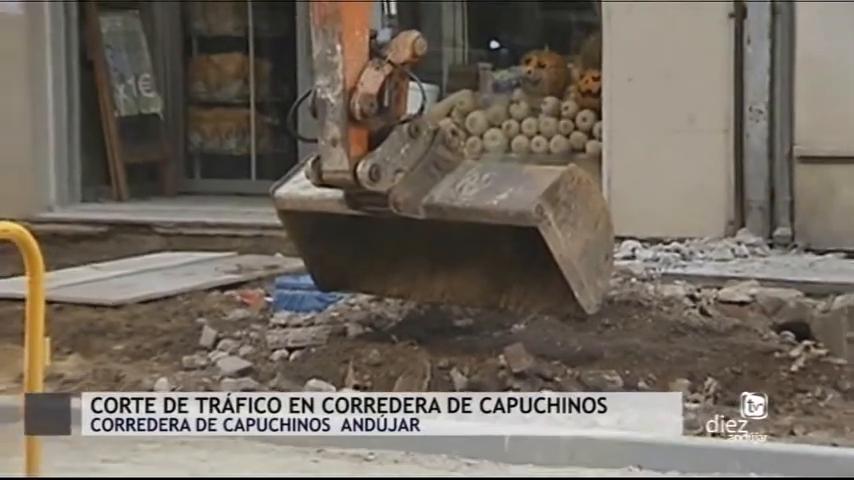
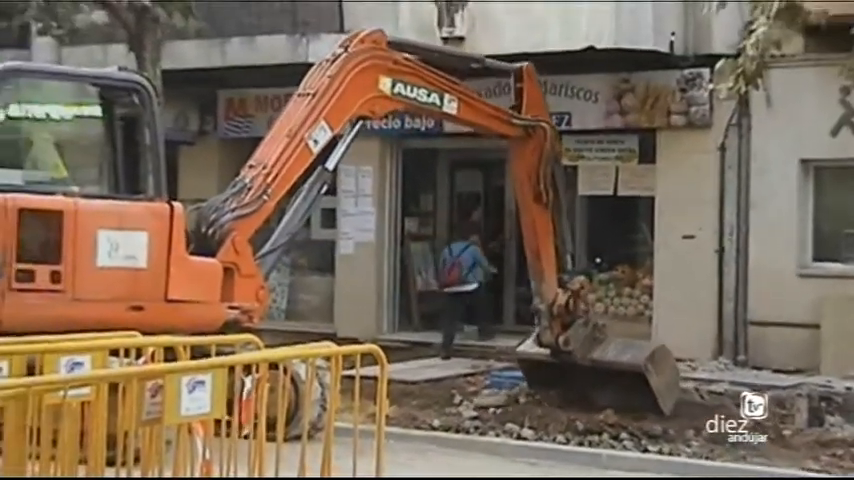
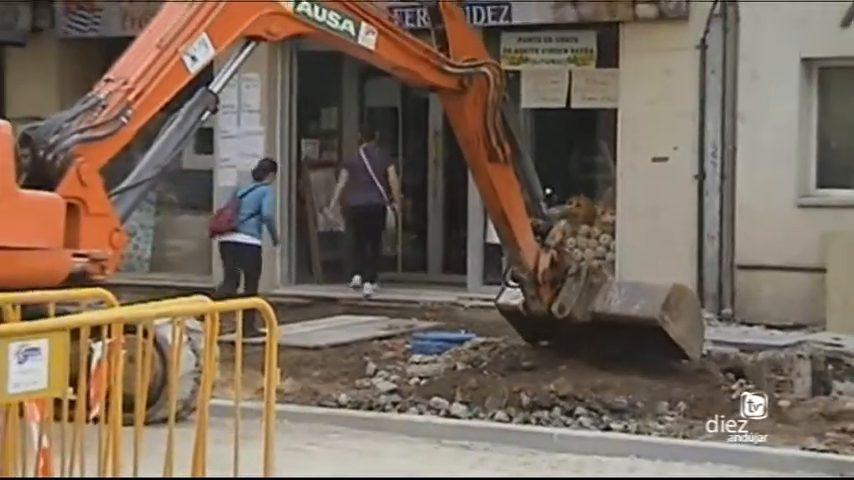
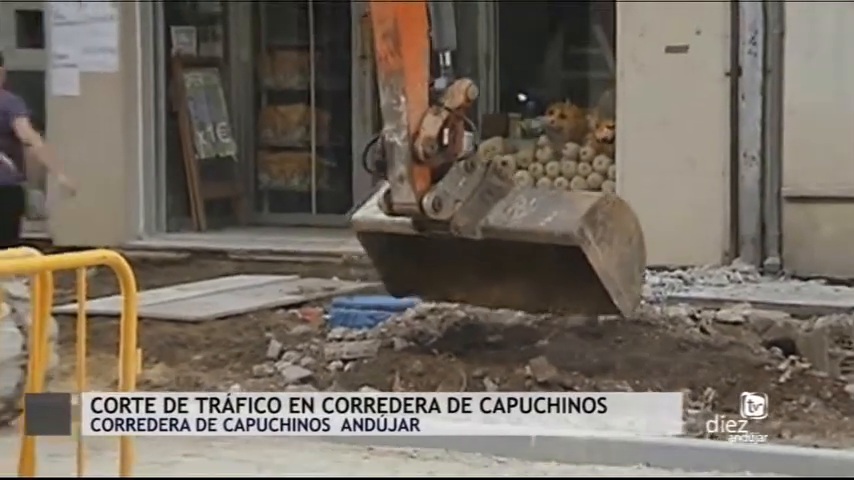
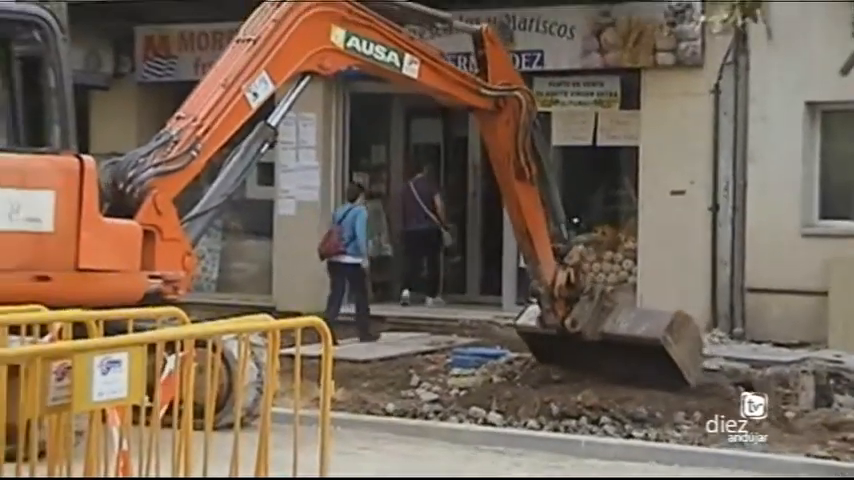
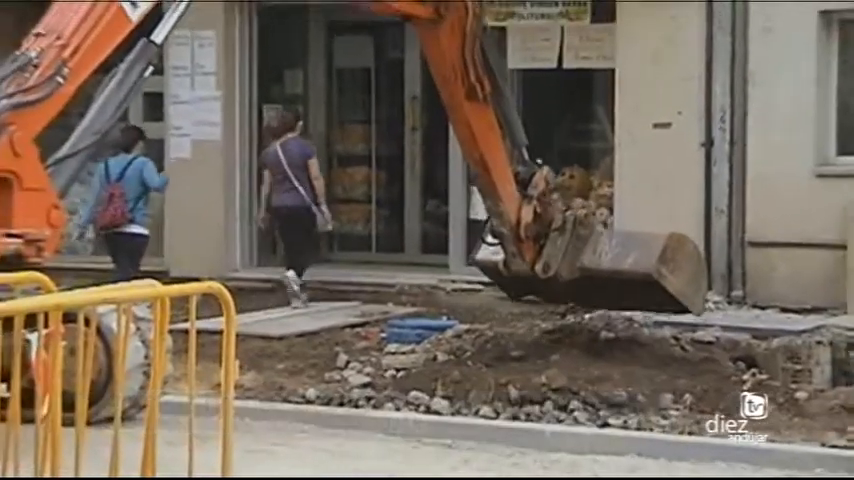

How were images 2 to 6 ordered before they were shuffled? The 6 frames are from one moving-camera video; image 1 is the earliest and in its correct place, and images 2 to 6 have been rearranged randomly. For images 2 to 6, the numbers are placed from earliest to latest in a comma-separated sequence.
4, 6, 3, 5, 2
